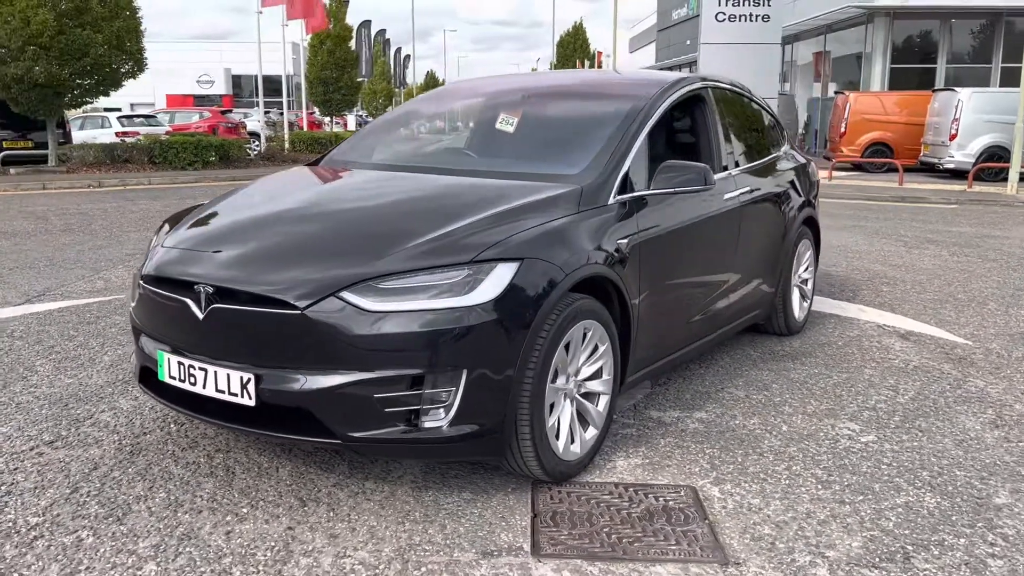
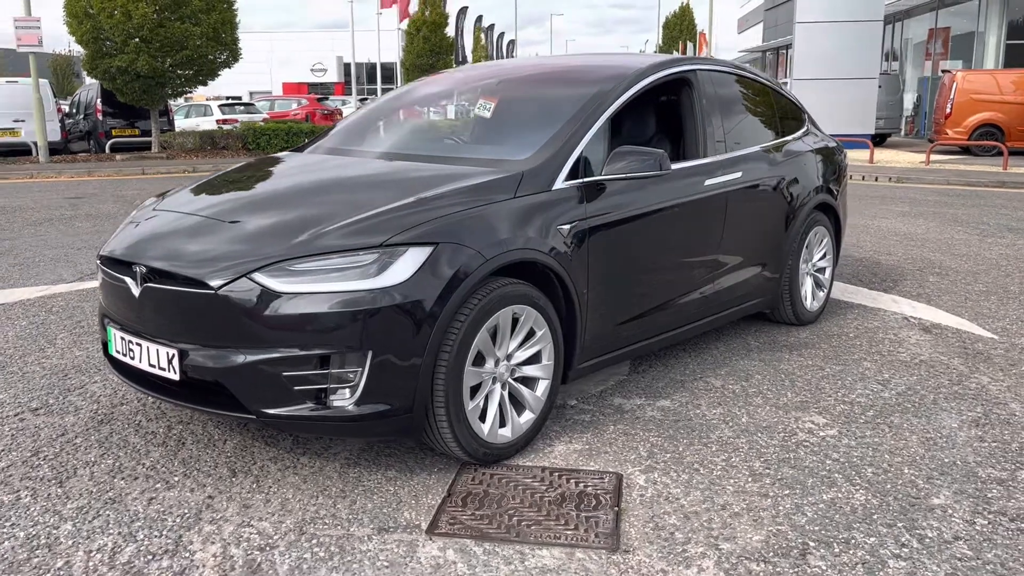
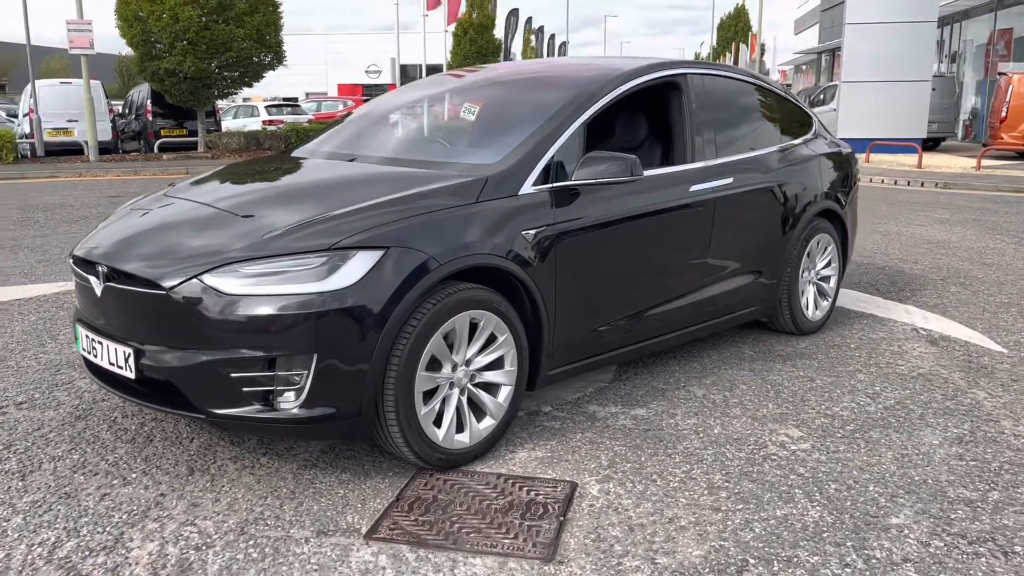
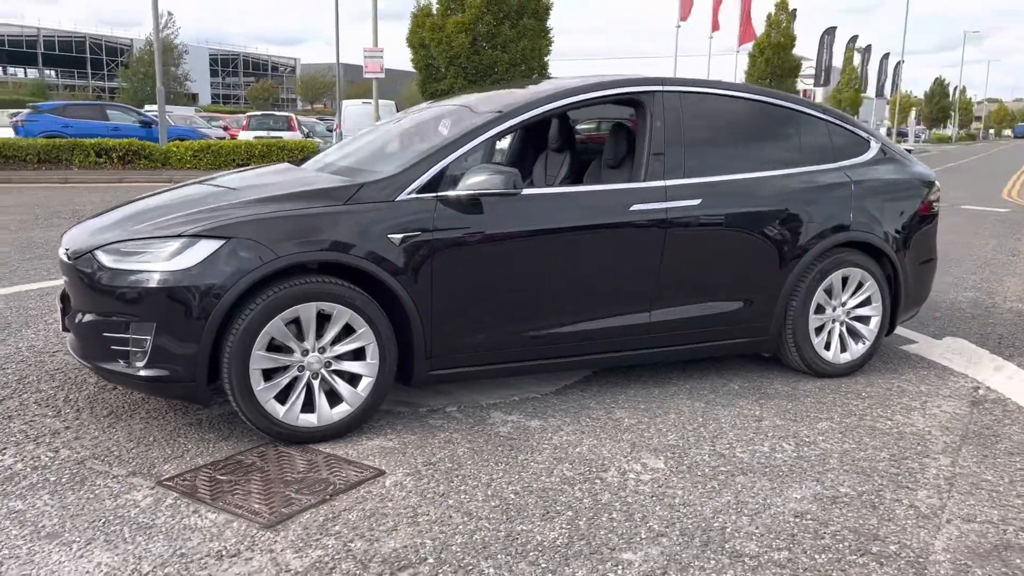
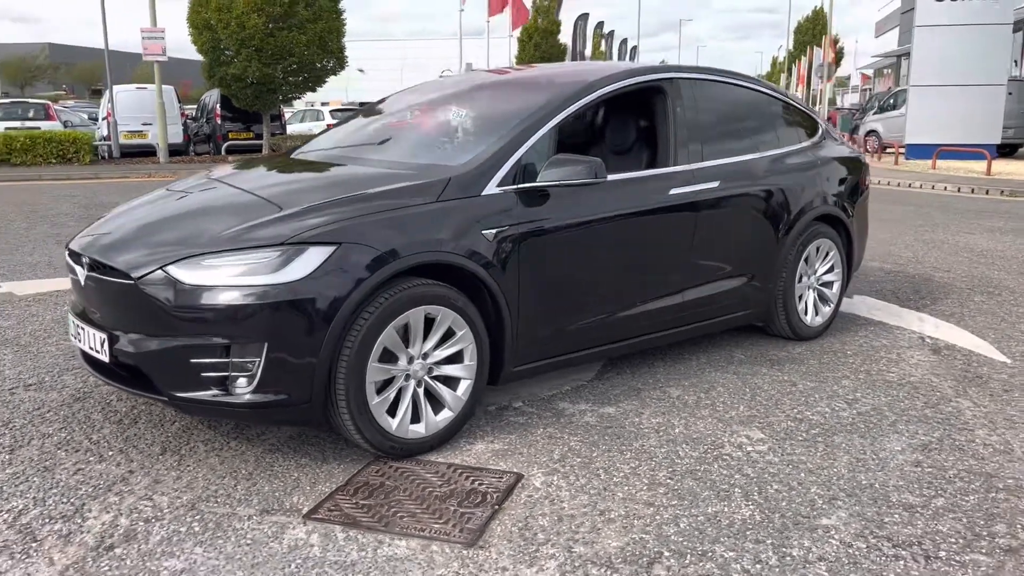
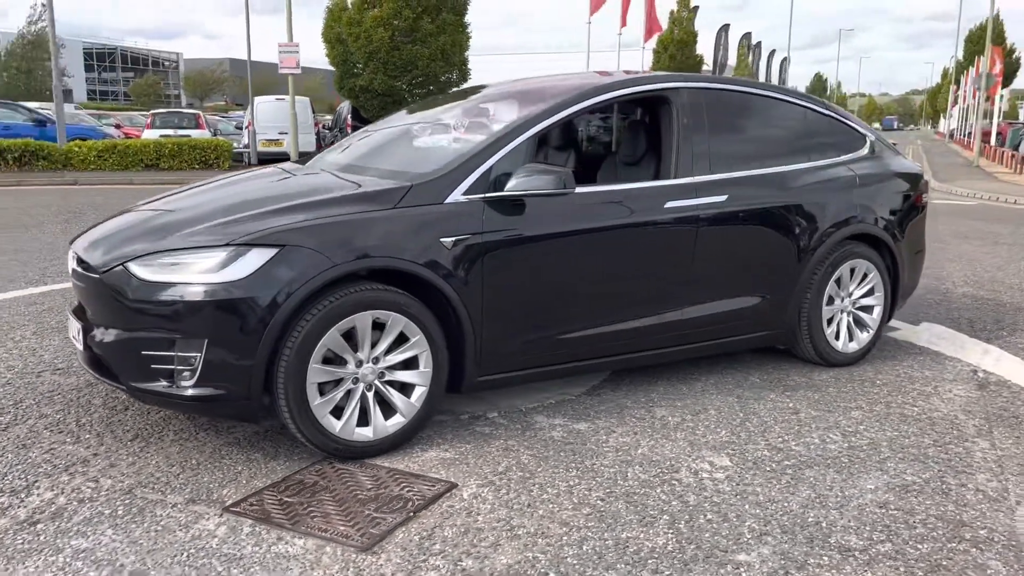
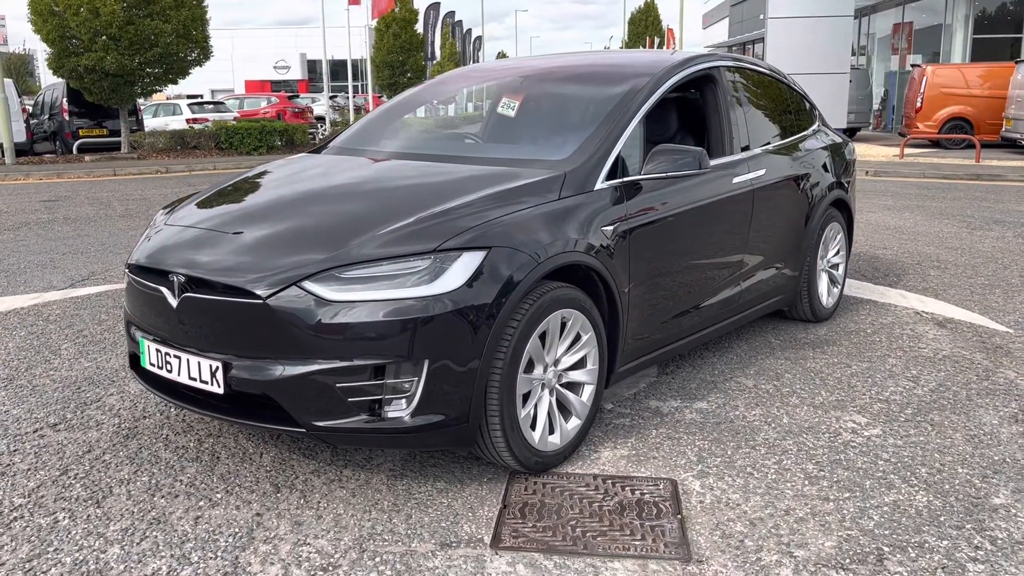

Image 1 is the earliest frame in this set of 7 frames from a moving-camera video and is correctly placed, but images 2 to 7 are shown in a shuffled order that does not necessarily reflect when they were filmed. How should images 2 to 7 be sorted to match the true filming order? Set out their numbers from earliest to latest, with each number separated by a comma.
7, 2, 3, 5, 6, 4
